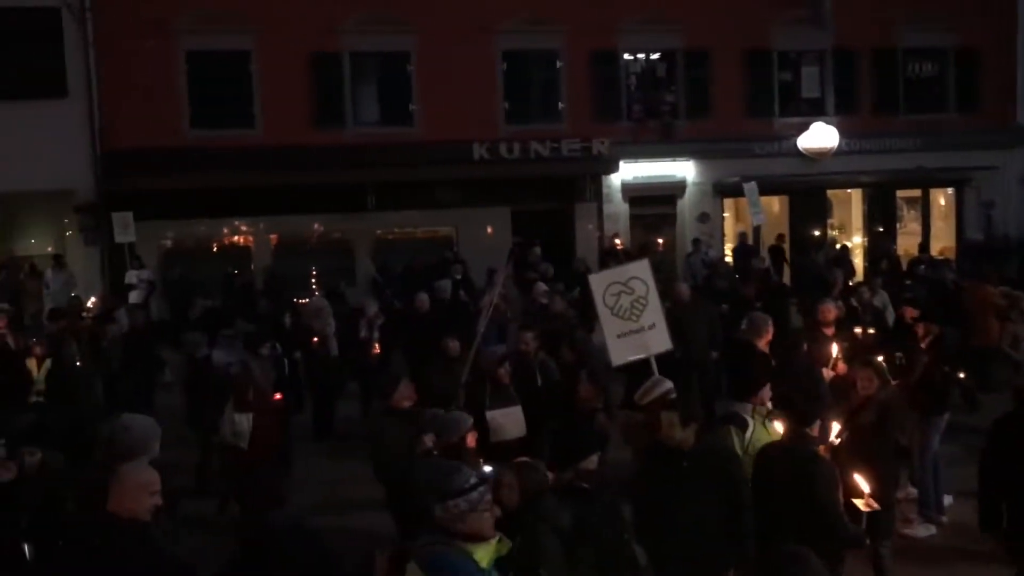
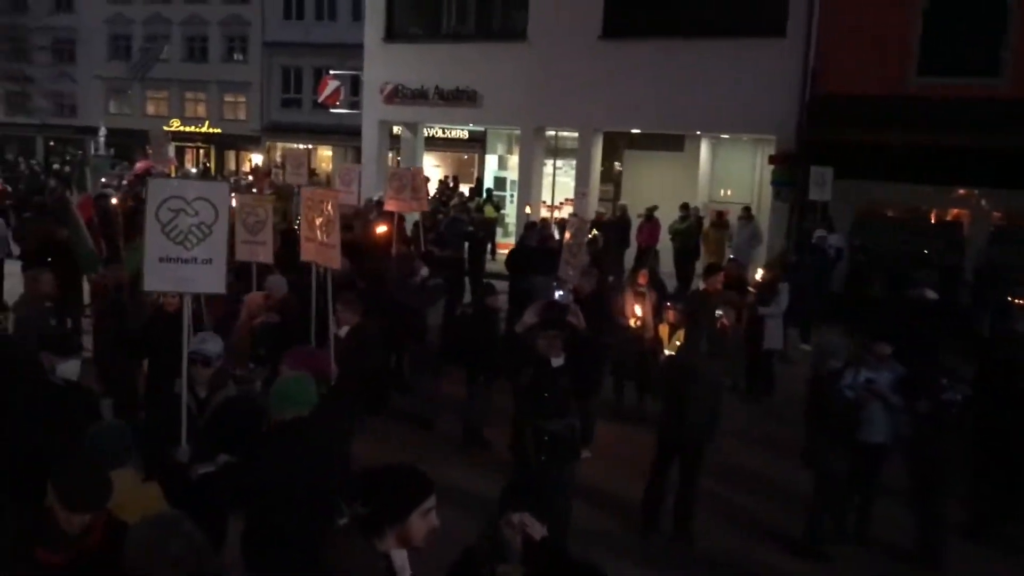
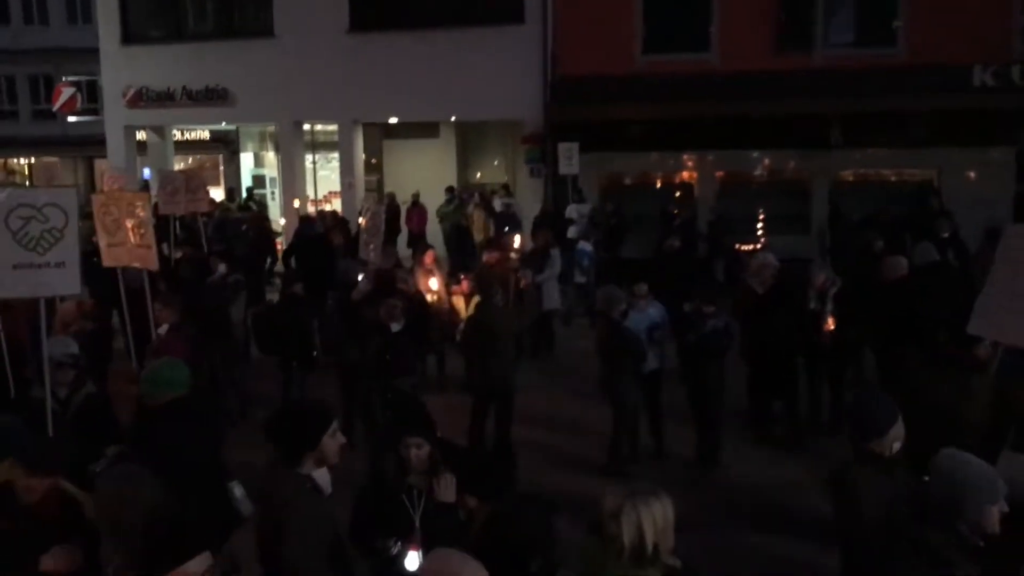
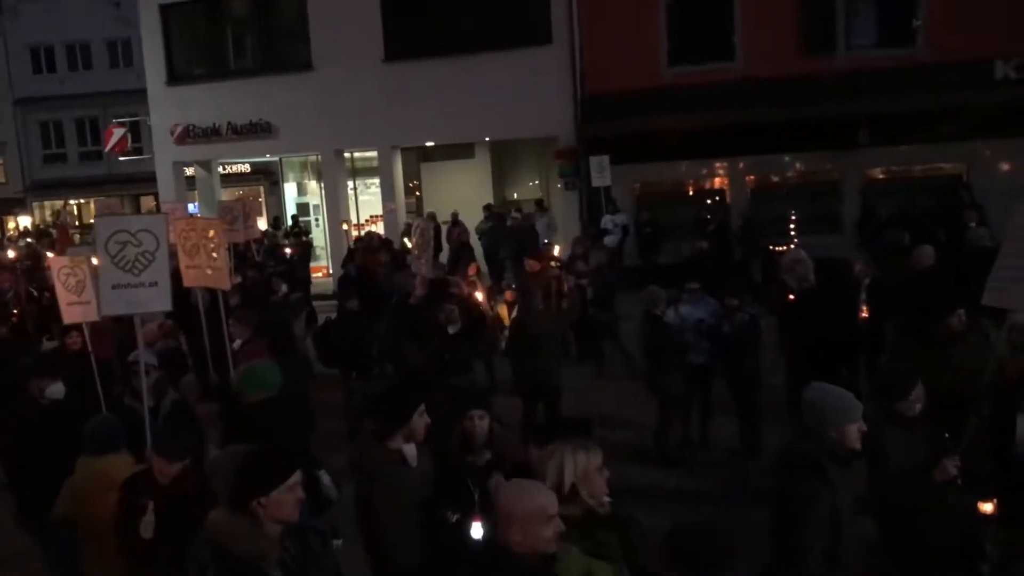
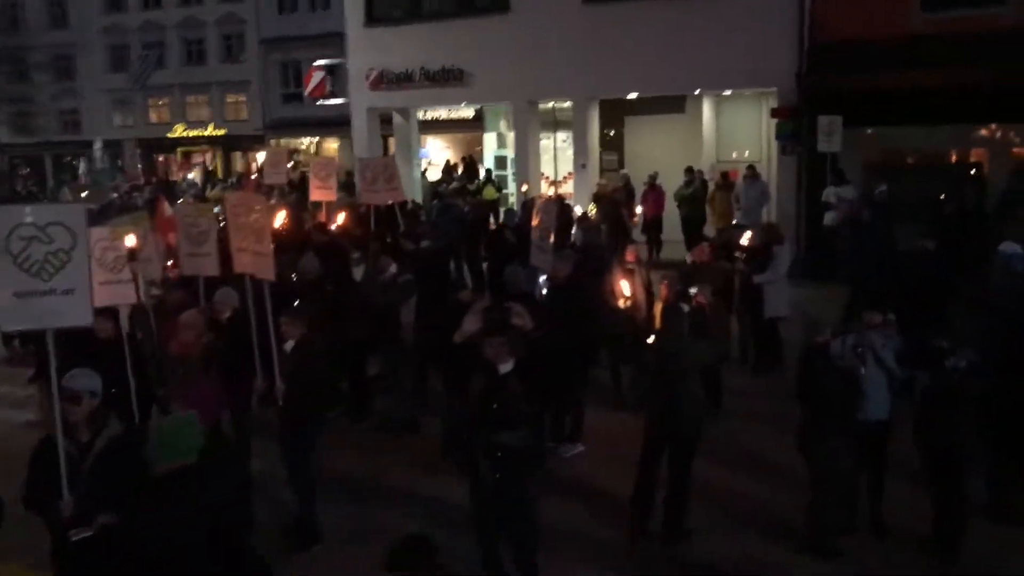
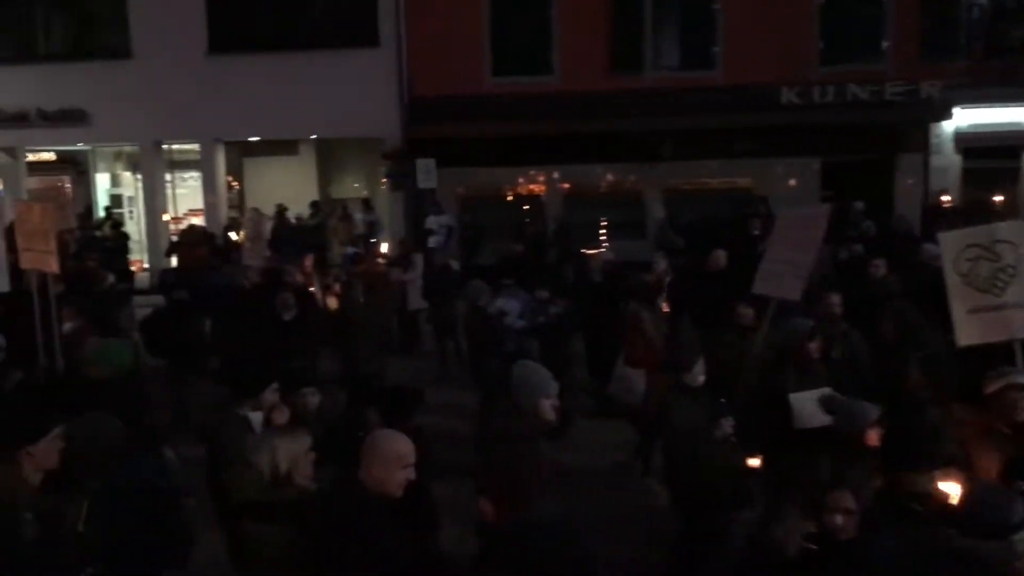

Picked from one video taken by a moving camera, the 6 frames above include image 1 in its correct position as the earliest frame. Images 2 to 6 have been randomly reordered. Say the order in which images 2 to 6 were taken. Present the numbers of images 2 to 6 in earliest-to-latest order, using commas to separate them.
6, 4, 3, 2, 5
